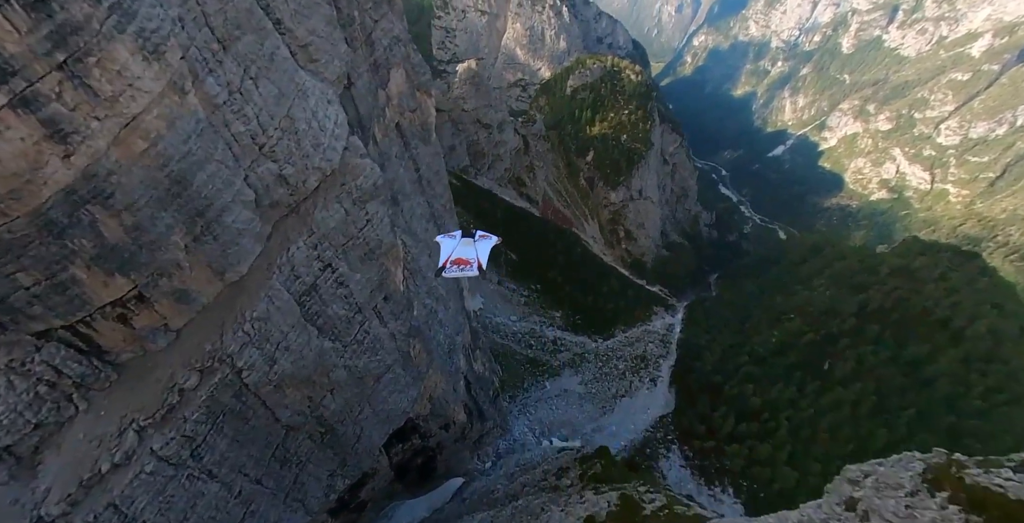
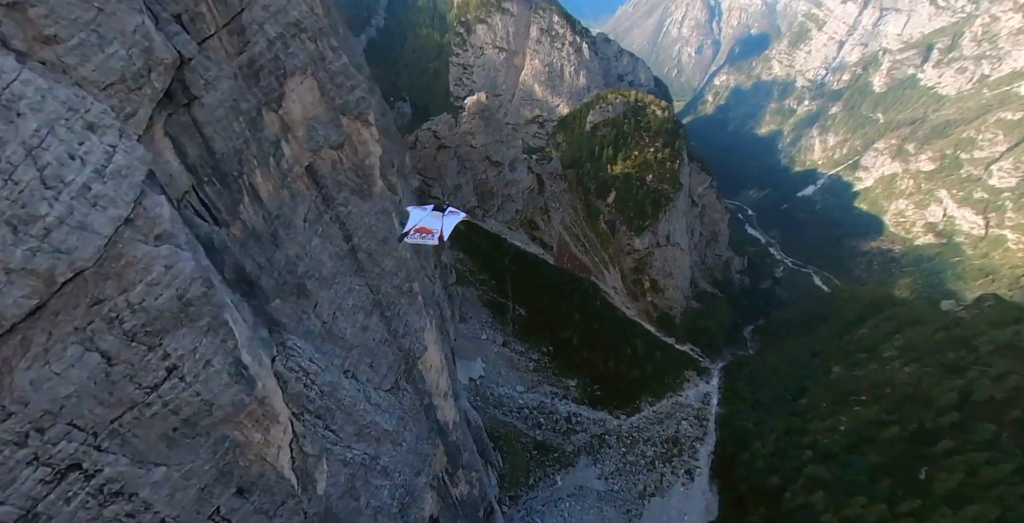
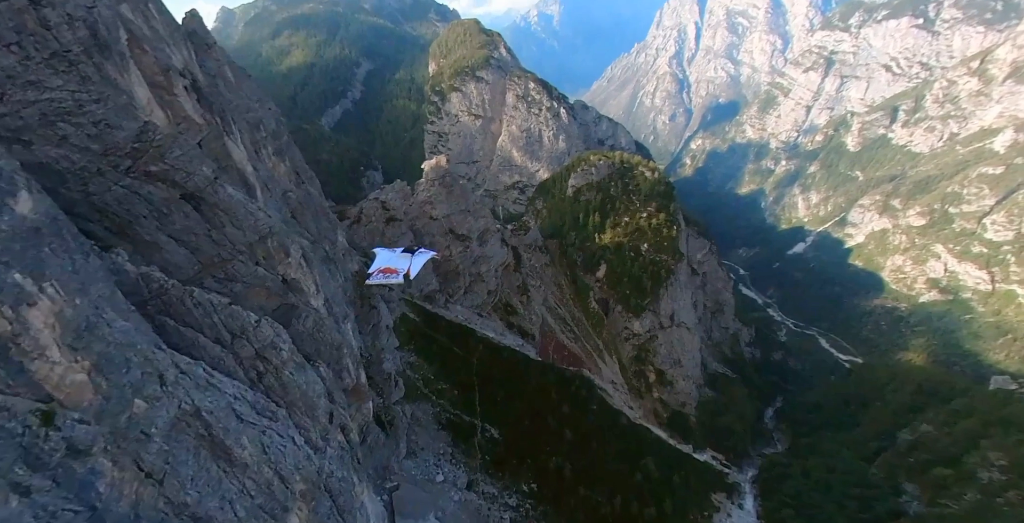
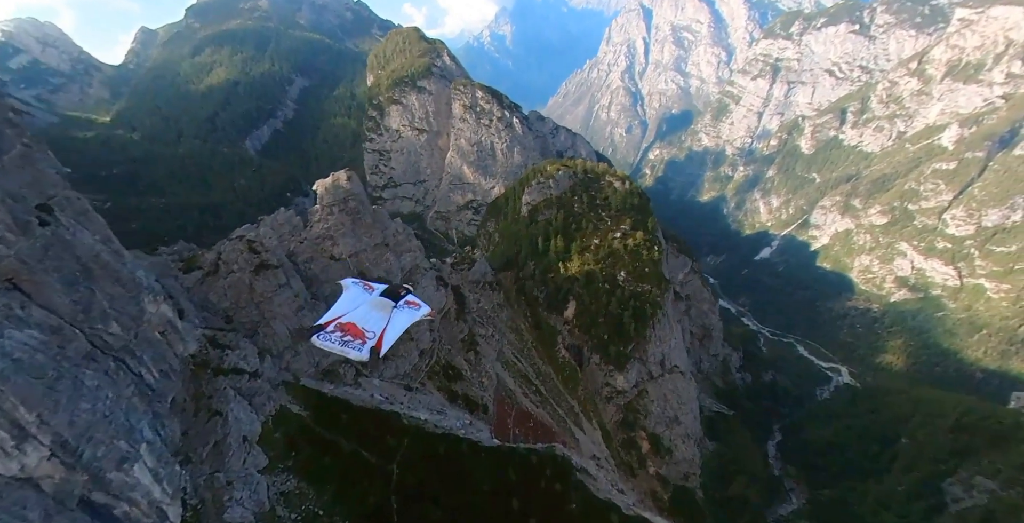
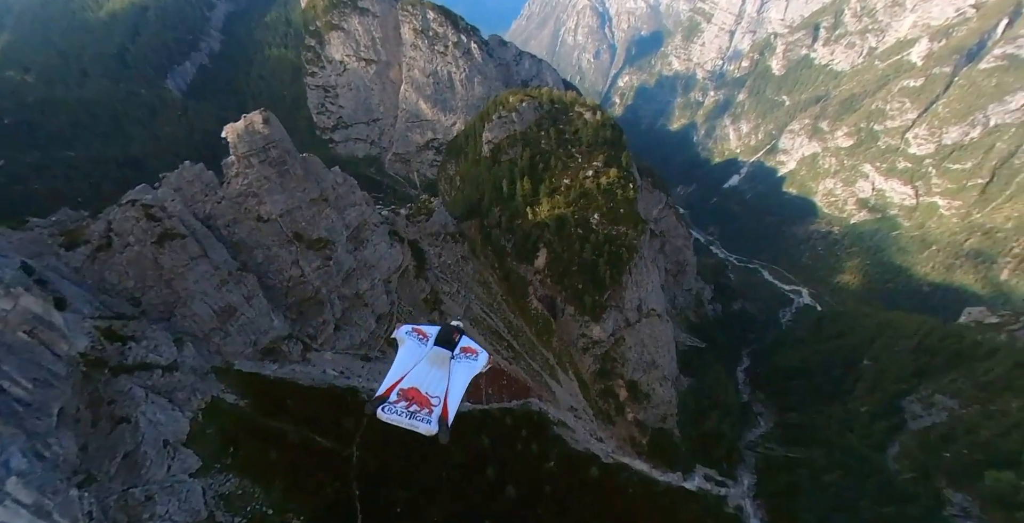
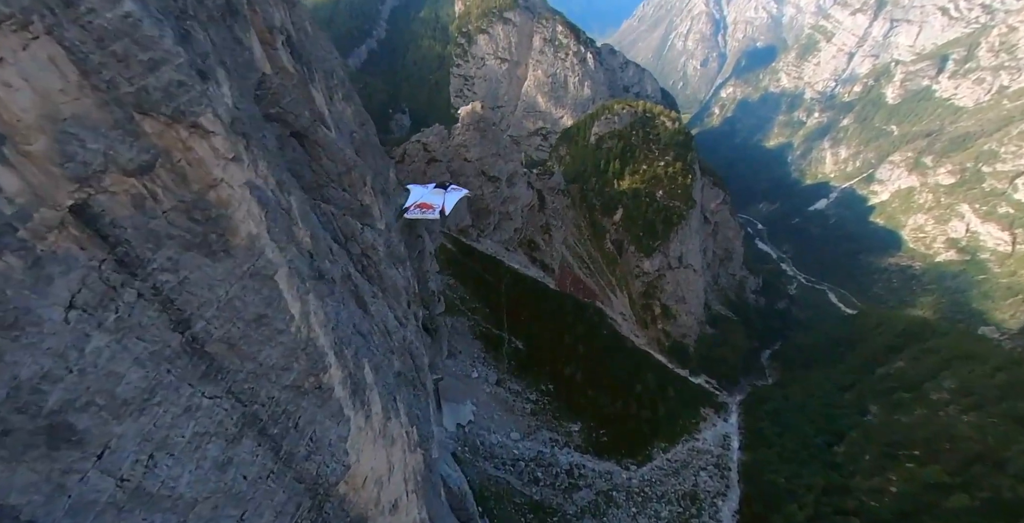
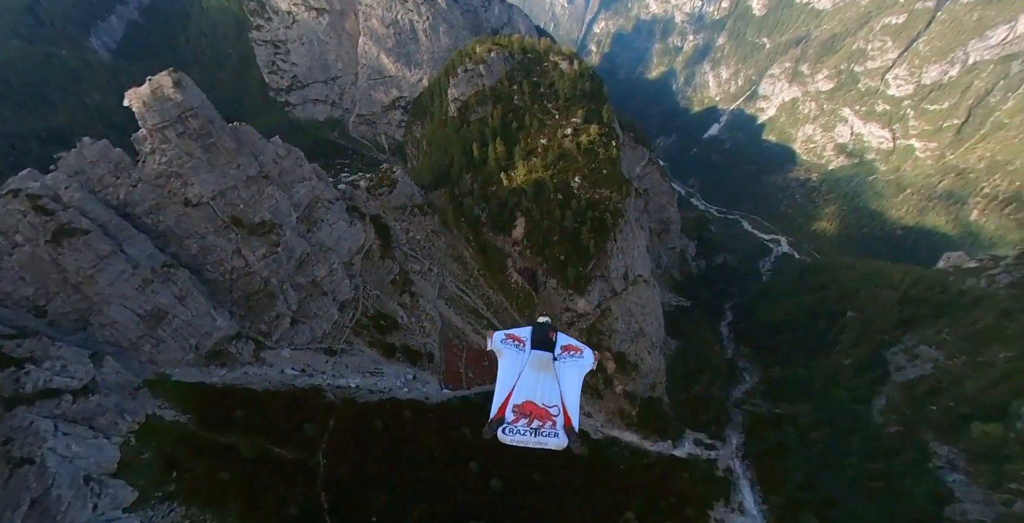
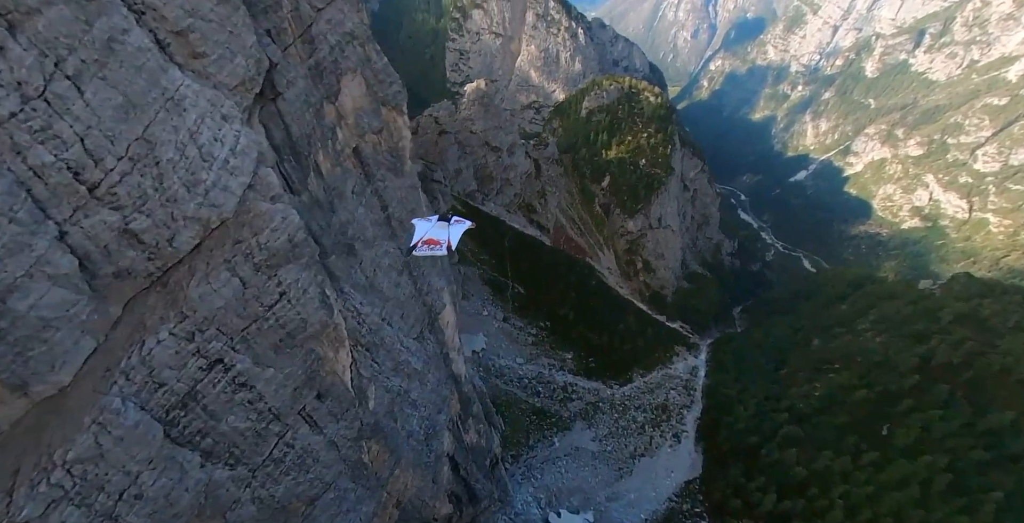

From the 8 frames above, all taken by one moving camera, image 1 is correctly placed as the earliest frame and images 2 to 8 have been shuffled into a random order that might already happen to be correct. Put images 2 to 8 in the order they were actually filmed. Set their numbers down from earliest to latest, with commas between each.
8, 2, 6, 3, 4, 5, 7
